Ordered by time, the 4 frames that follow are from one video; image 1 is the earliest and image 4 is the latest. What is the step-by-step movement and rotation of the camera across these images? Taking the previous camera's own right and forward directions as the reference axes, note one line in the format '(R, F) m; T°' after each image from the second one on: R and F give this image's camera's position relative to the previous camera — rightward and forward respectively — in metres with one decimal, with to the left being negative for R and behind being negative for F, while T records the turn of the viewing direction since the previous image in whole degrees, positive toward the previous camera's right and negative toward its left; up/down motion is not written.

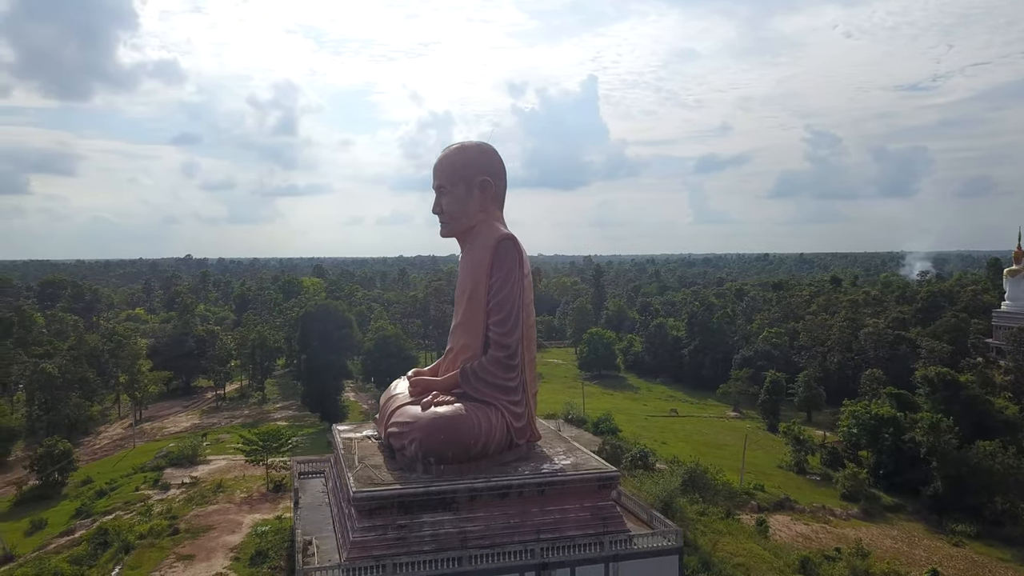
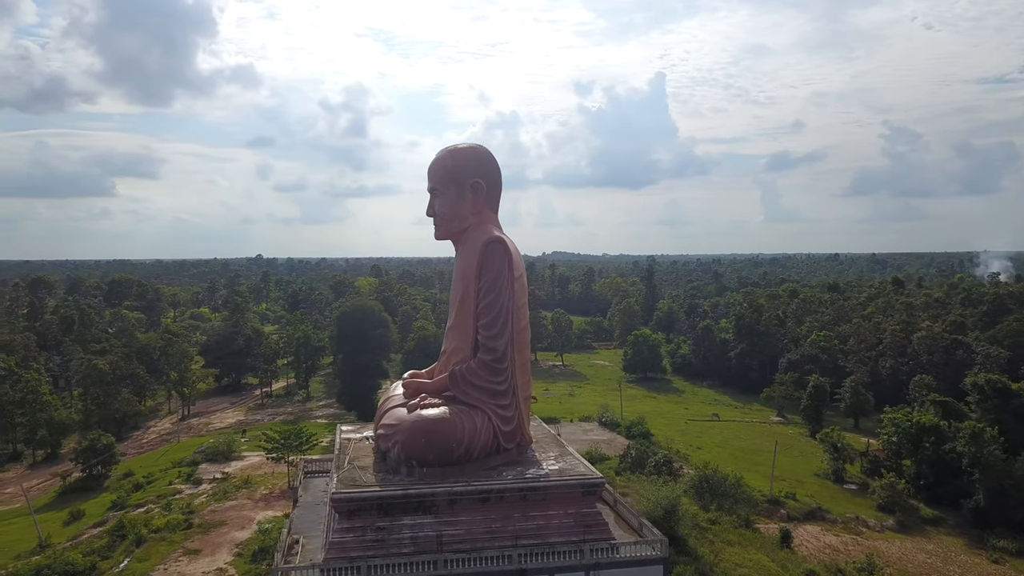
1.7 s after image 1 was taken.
(+1.1, +0.1) m; -5°
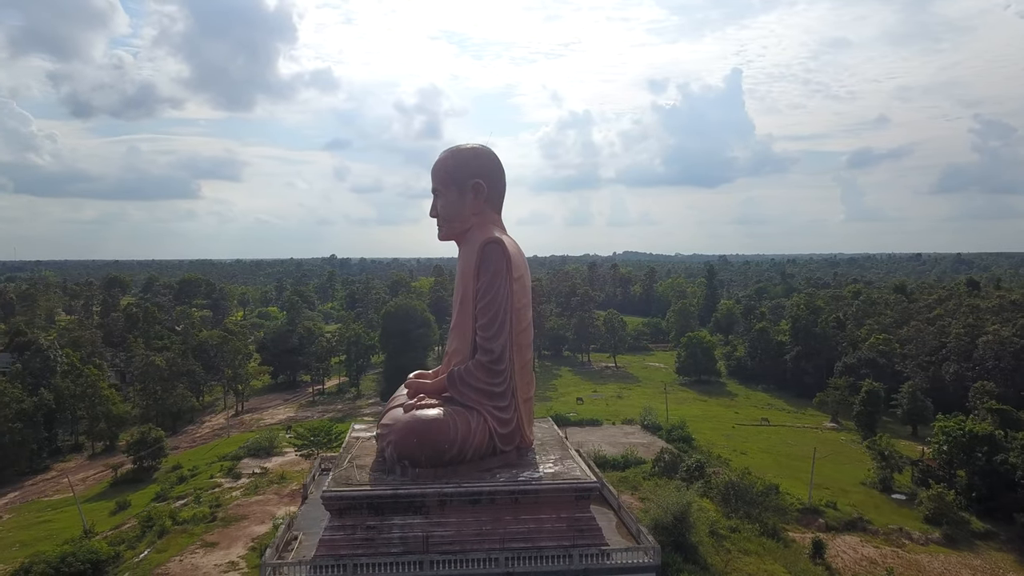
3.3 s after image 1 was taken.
(+1.1, +0.1) m; -5°
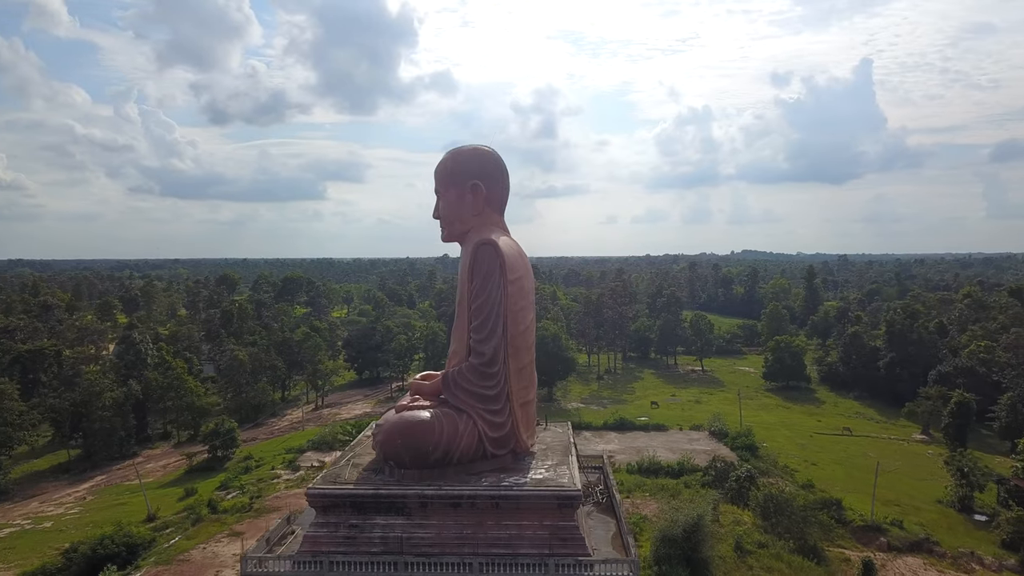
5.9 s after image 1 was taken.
(+1.7, +0.3) m; -8°
